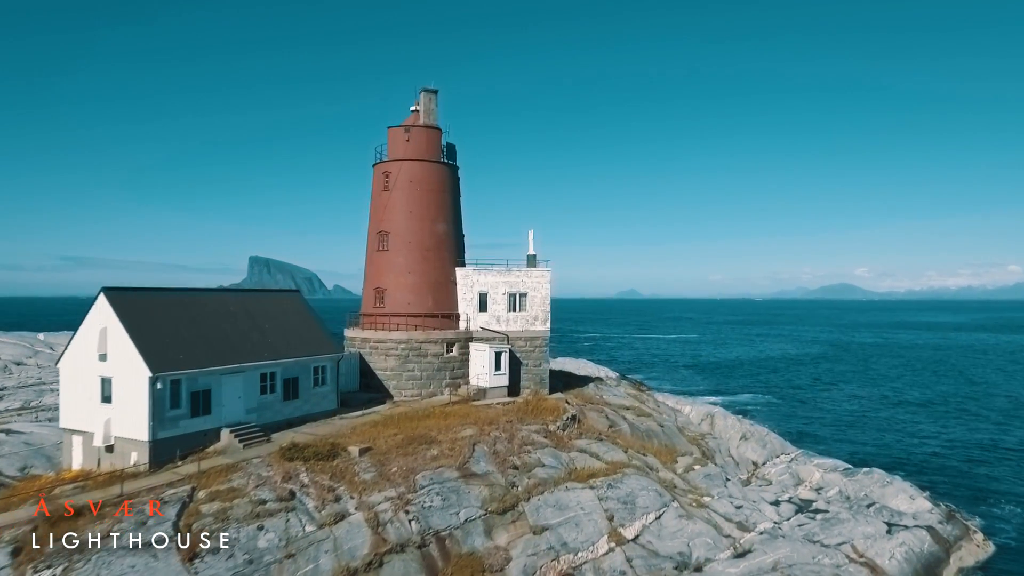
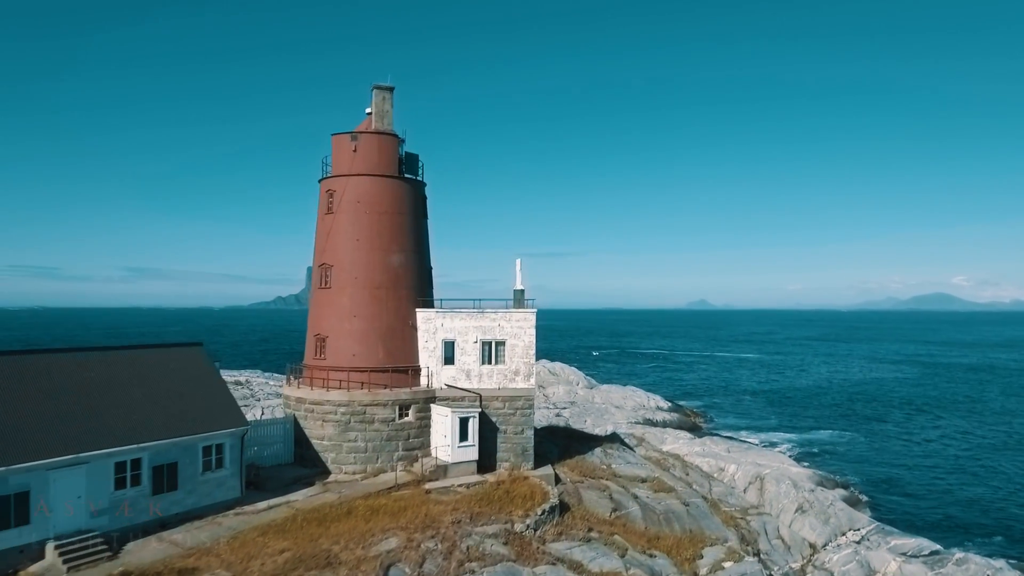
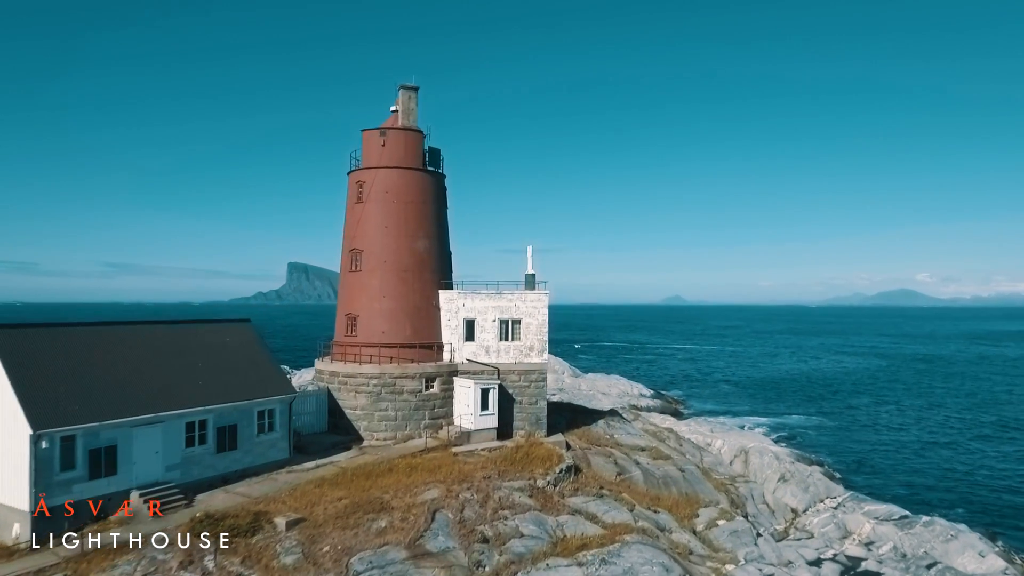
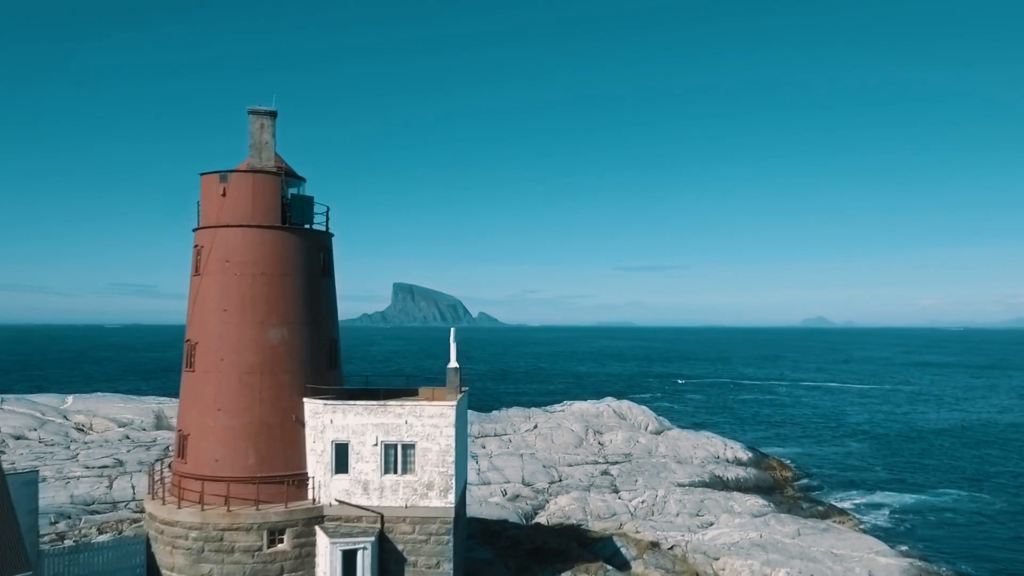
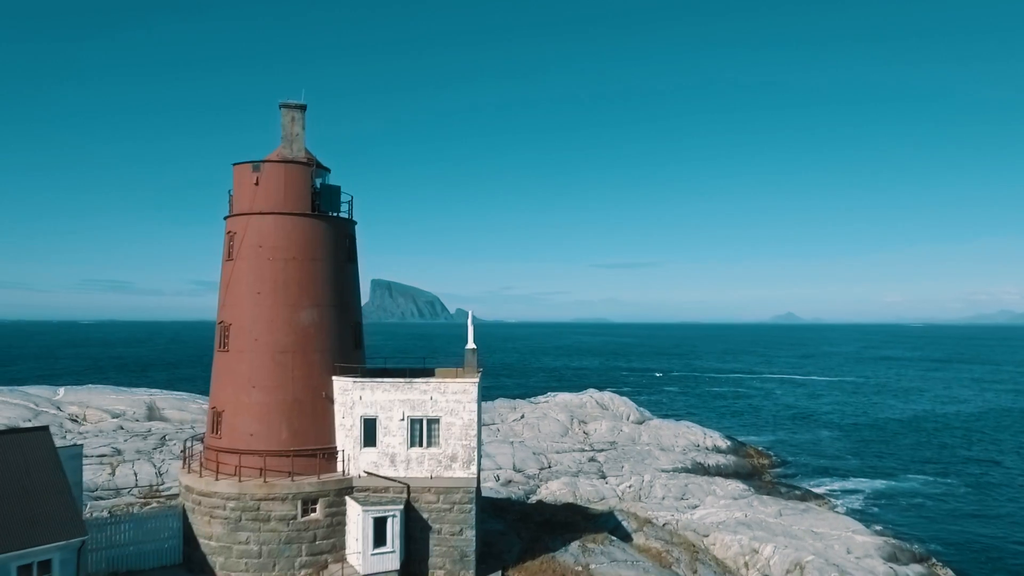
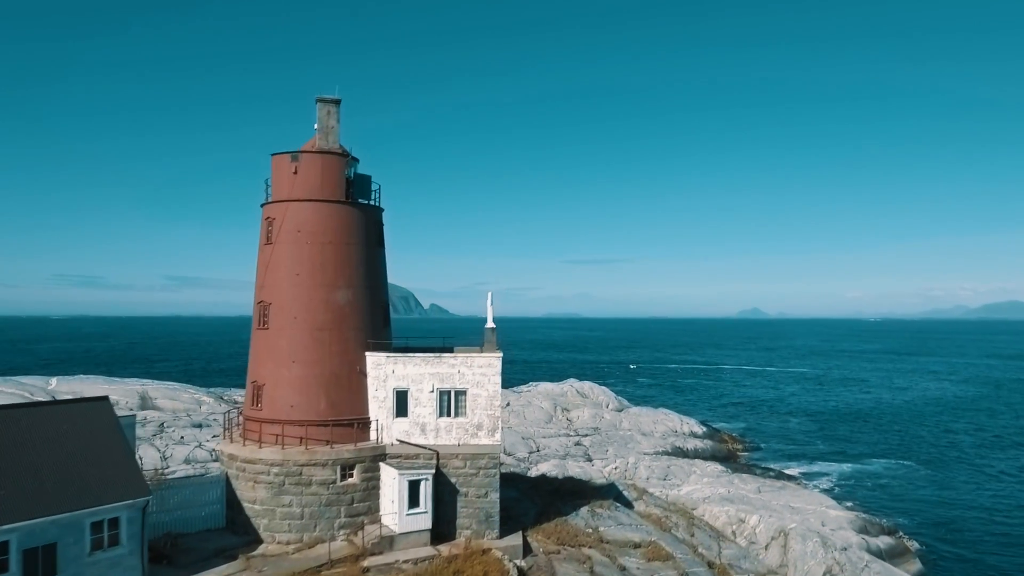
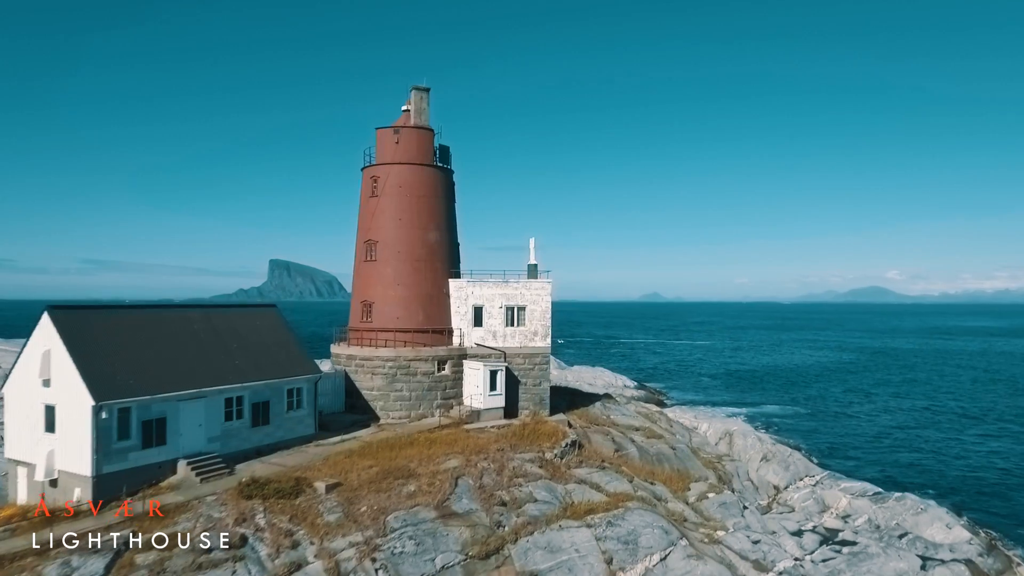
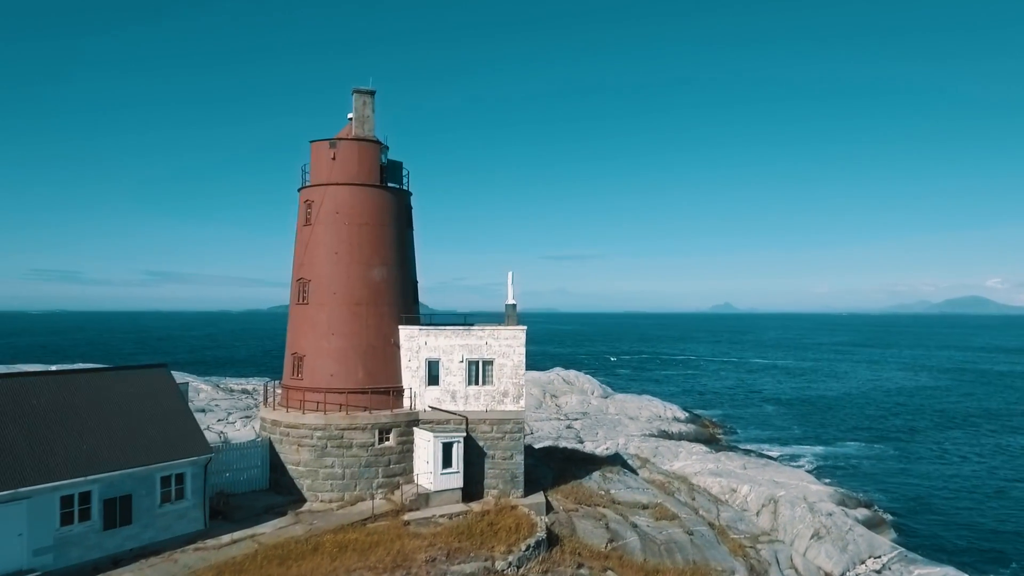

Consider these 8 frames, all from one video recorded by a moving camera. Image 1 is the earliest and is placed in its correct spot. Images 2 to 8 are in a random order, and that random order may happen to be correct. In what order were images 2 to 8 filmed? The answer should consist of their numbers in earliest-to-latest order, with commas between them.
7, 3, 2, 8, 6, 5, 4
